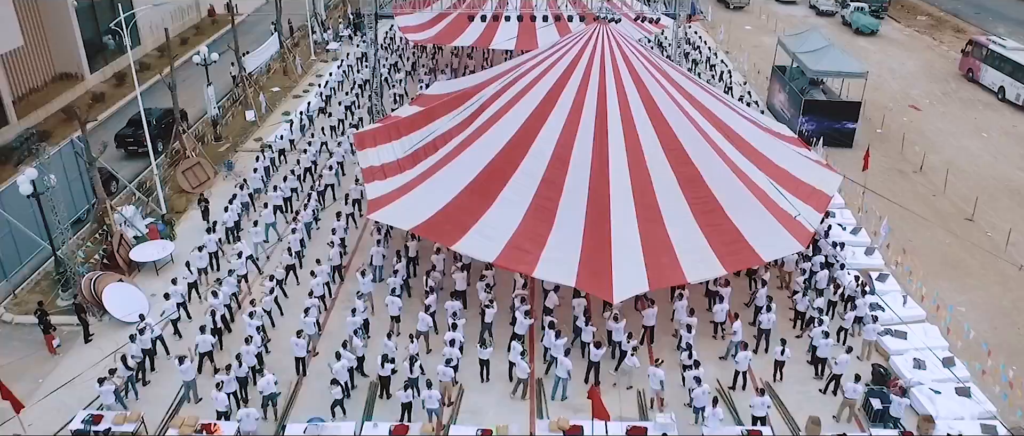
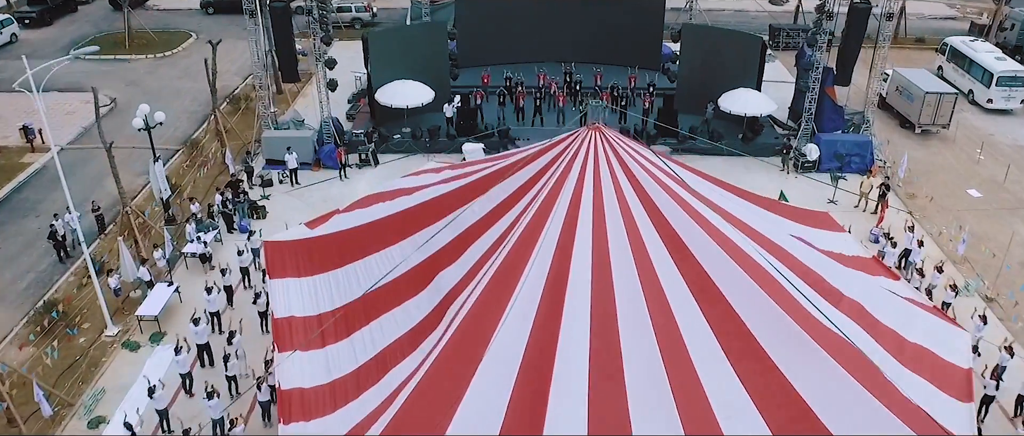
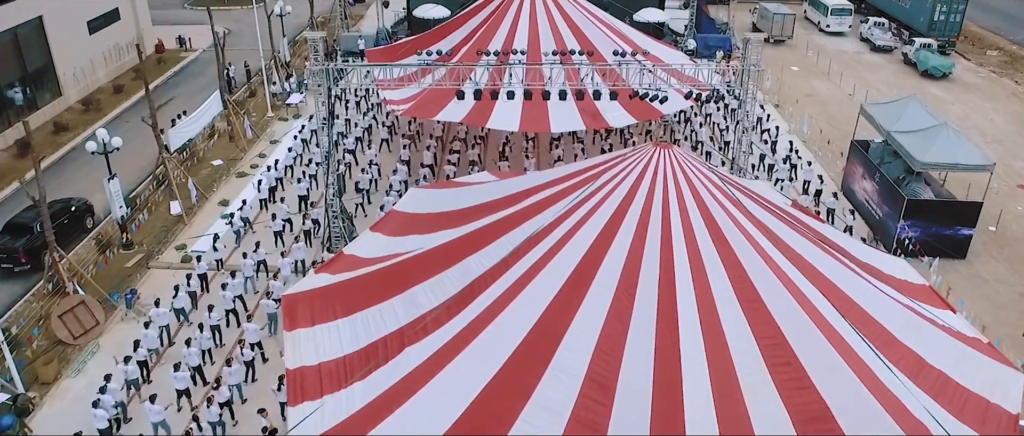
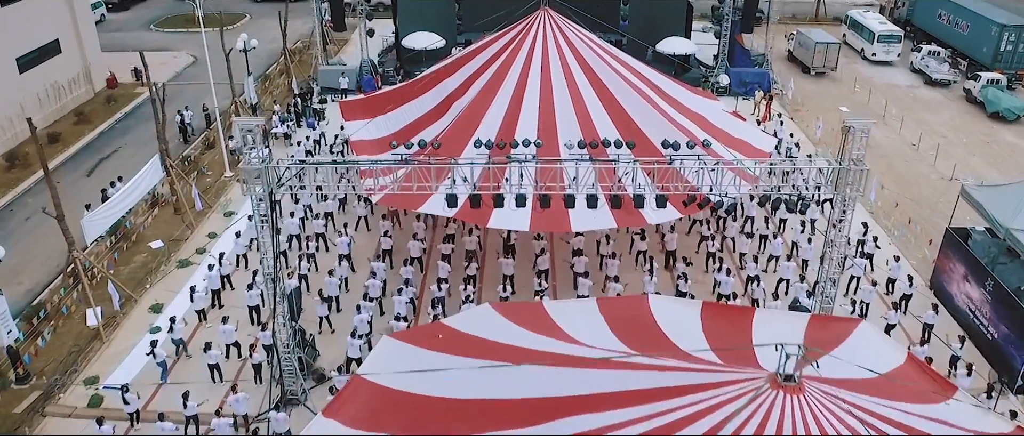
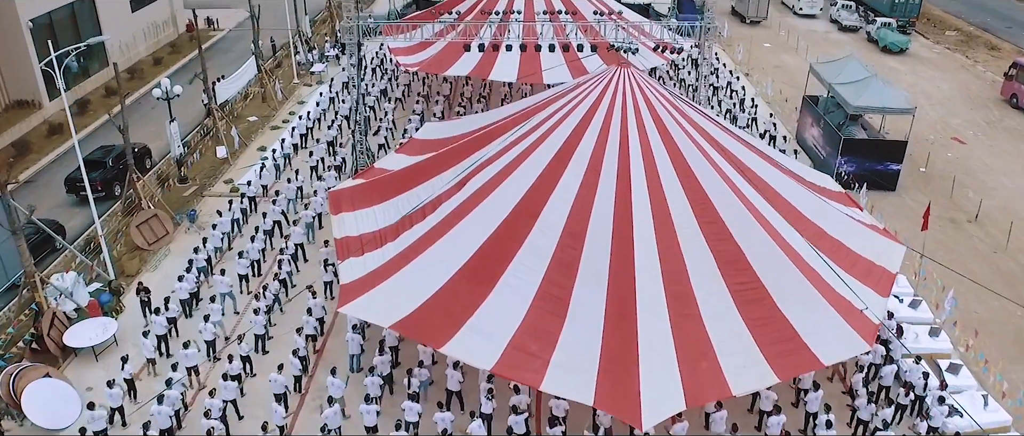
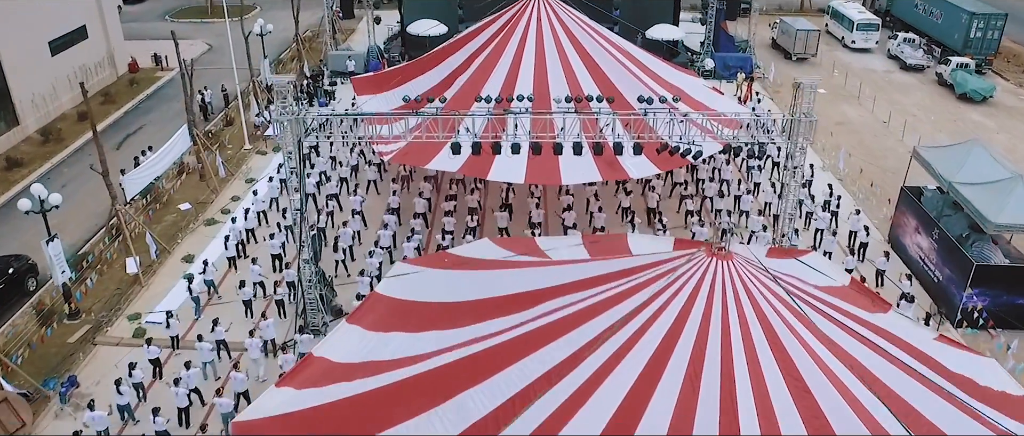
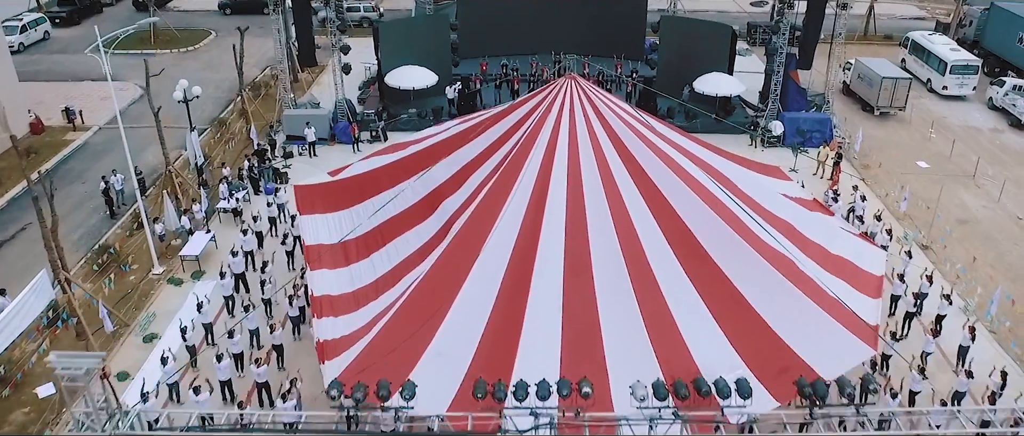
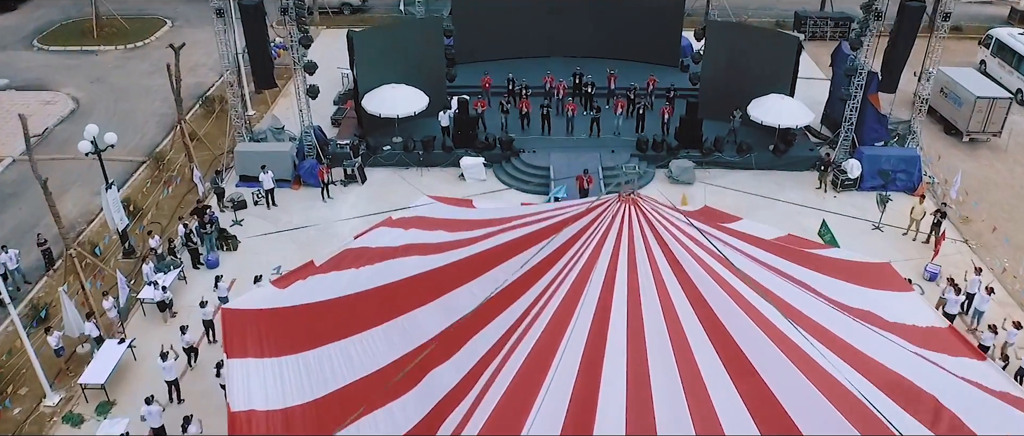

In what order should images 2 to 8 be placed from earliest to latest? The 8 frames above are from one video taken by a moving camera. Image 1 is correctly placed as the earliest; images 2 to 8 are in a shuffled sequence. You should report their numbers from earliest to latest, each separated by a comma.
5, 3, 6, 4, 7, 2, 8
